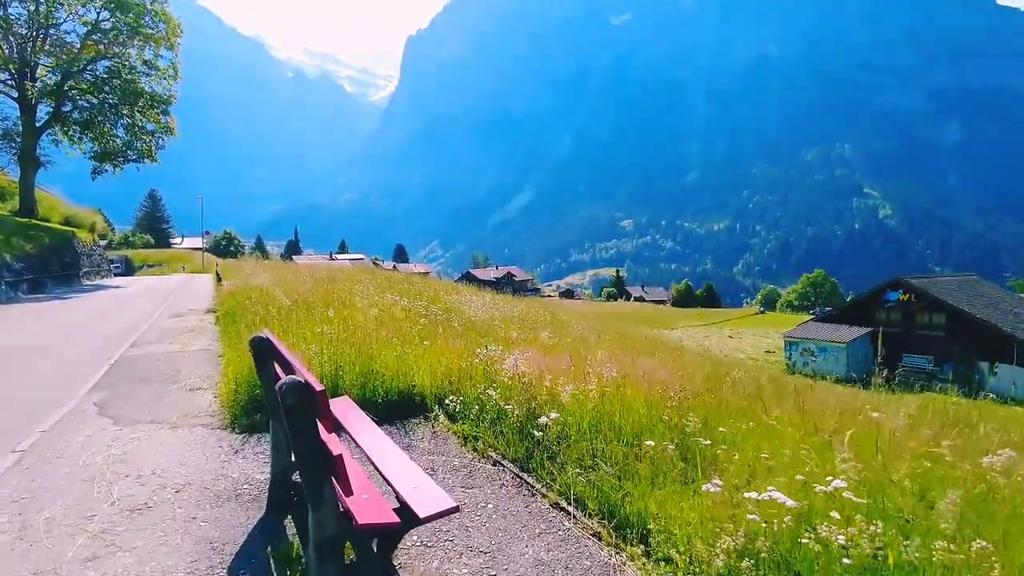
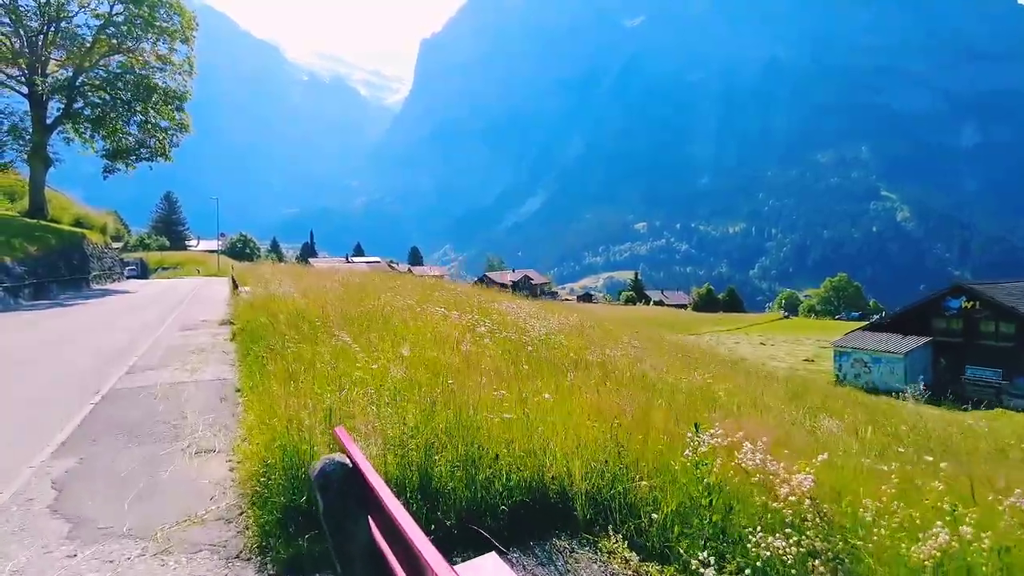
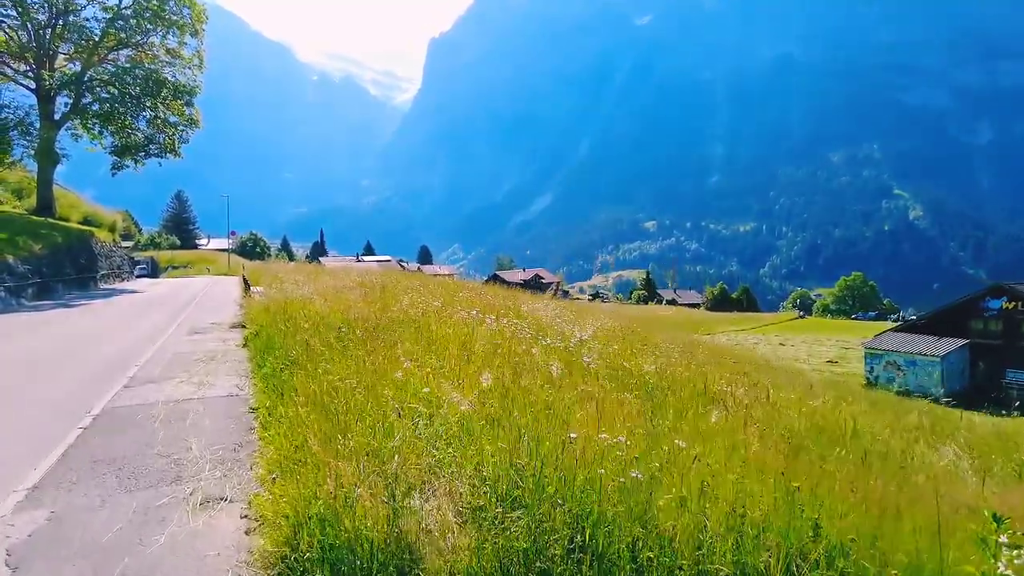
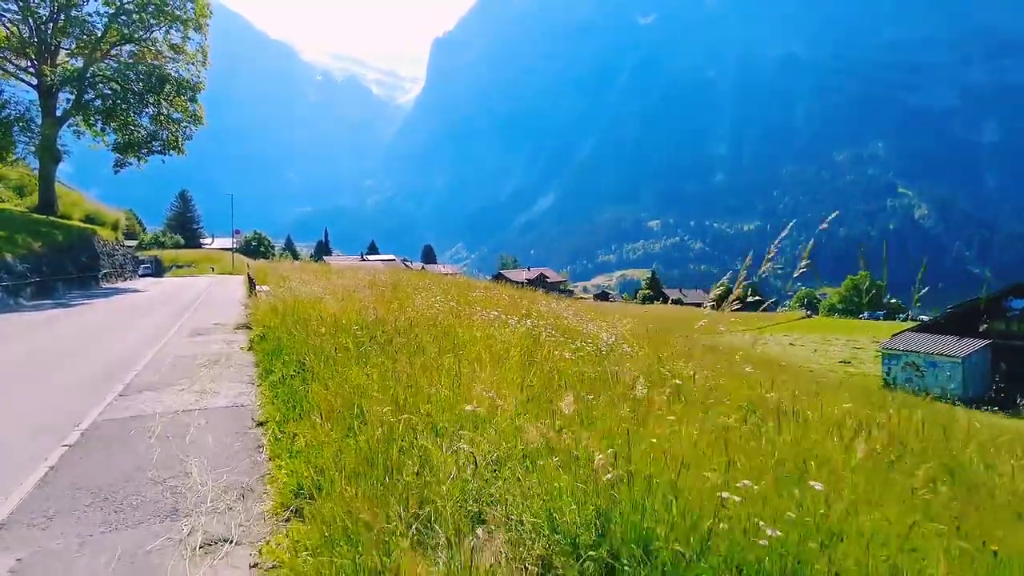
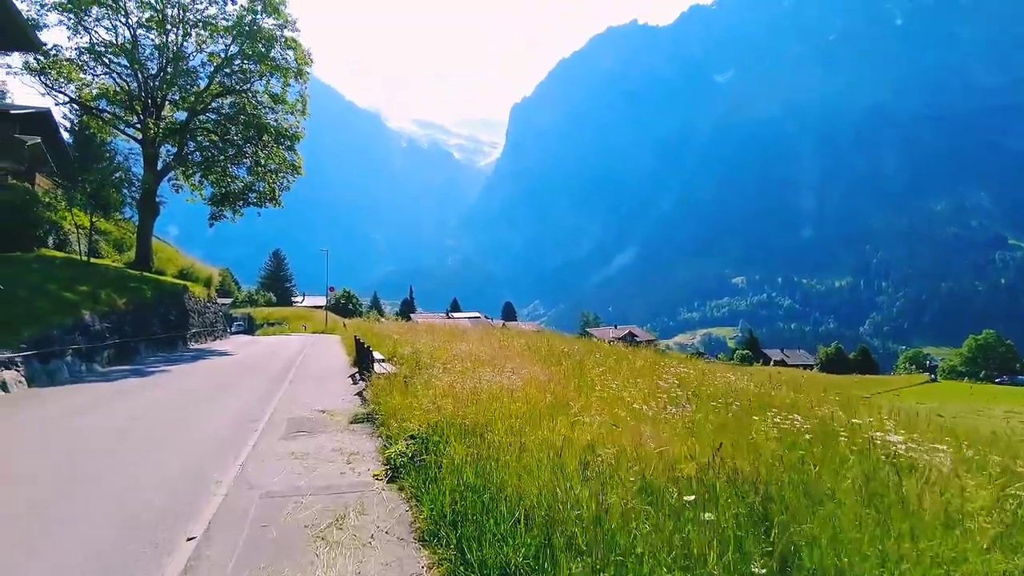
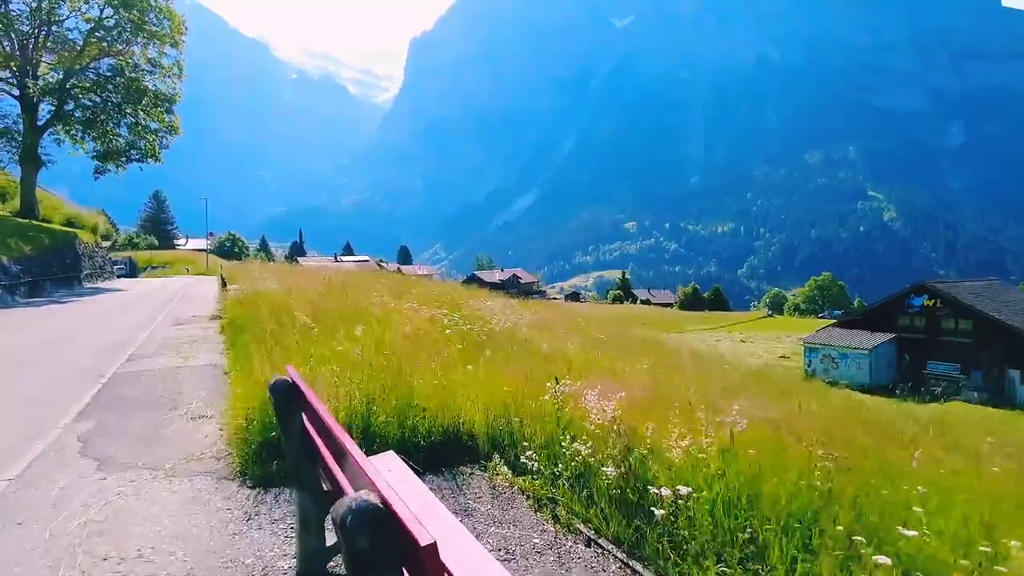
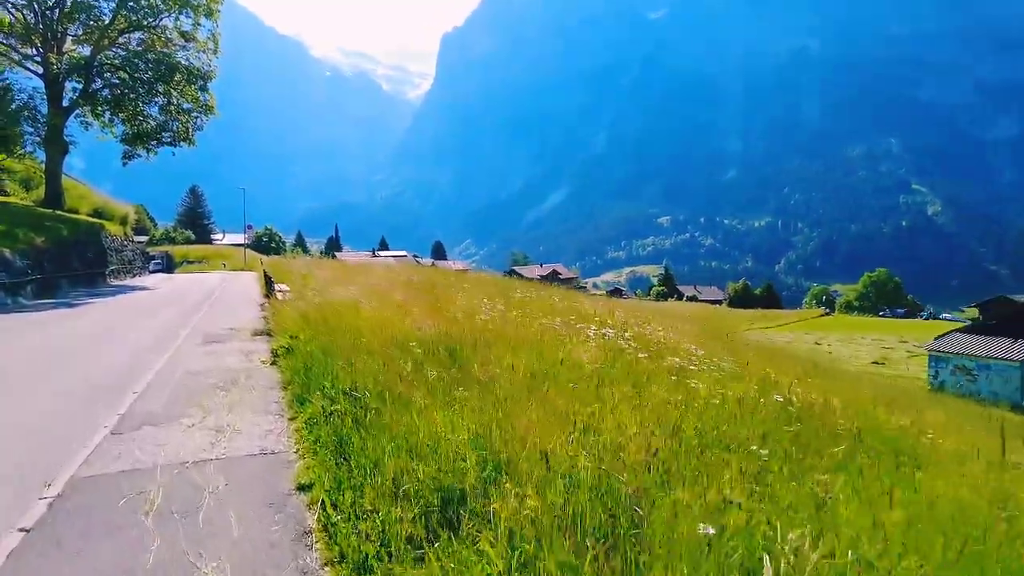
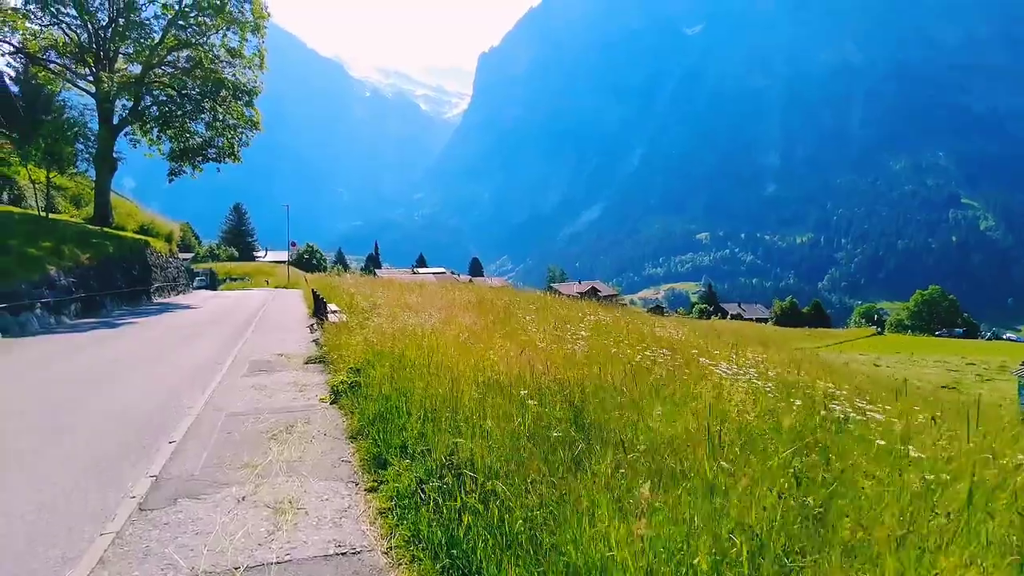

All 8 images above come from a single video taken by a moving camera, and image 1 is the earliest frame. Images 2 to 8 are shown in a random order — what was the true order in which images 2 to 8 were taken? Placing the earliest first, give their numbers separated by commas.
6, 2, 3, 4, 7, 8, 5
